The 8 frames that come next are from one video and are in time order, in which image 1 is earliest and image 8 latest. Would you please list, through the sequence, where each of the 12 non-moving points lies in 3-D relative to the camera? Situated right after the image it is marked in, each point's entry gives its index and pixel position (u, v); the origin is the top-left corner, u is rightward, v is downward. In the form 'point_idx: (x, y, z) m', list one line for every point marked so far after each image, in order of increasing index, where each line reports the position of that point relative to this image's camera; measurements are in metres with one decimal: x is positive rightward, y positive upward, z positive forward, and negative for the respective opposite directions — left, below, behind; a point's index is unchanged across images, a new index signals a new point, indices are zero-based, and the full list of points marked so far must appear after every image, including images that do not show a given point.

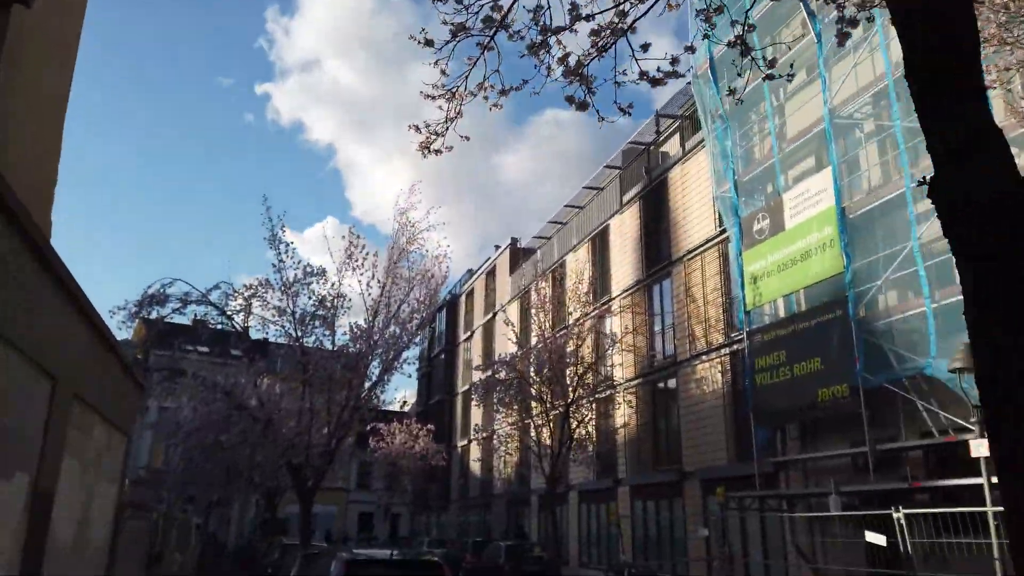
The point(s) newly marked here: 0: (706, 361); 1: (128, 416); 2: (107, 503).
0: (+4.7, -1.8, +19.1) m
1: (-4.6, -1.5, +9.4) m
2: (-4.5, -2.4, +8.7) m
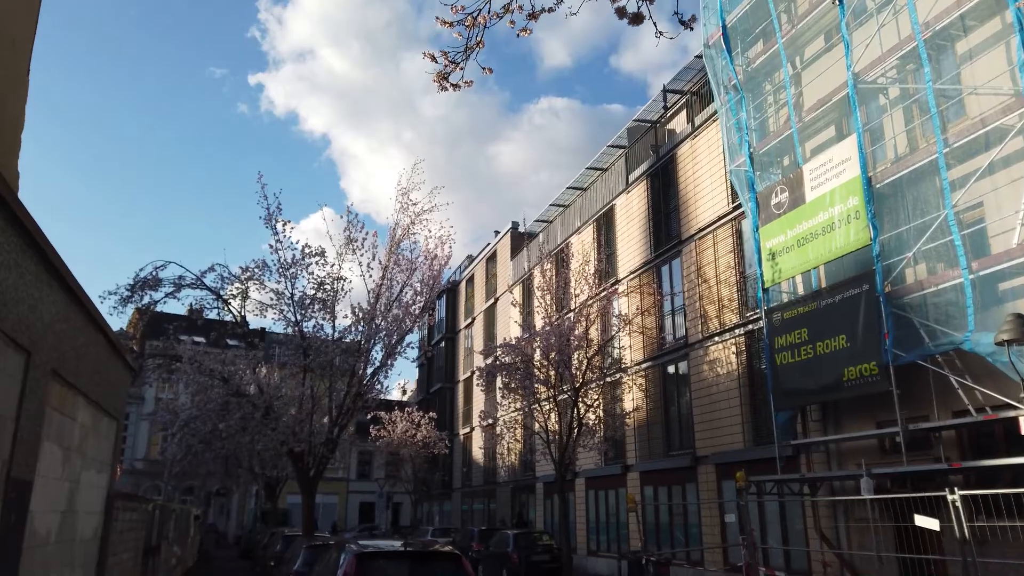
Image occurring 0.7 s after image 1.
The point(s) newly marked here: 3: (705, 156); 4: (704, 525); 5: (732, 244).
0: (+4.9, -1.3, +18.5) m
1: (-4.4, -1.3, +8.8) m
2: (-4.2, -2.1, +8.1) m
3: (+4.8, +3.3, +19.9) m
4: (+4.5, -5.5, +18.4) m
5: (+5.1, +1.0, +18.4) m
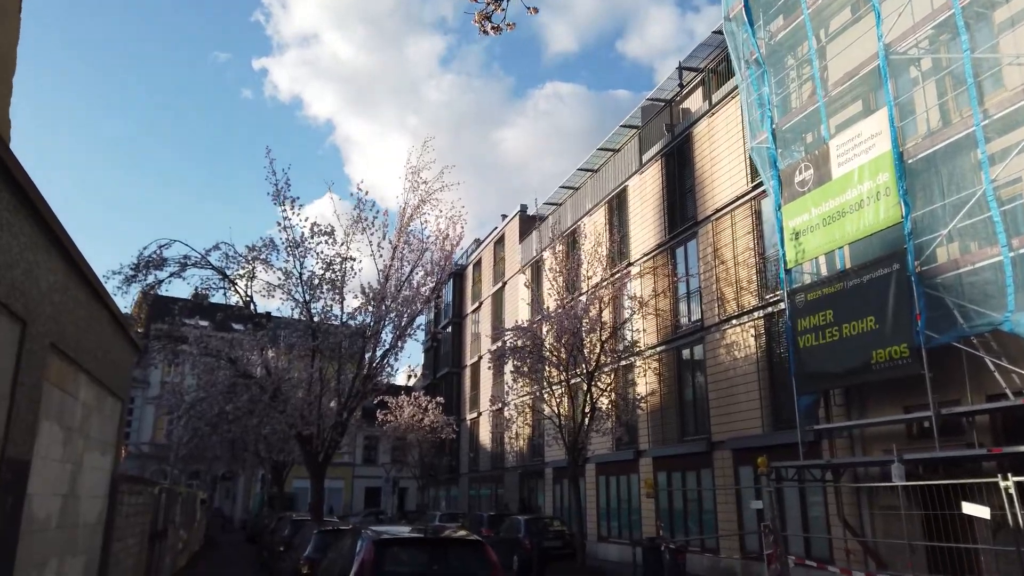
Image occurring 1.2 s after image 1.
0: (+5.1, -0.9, +18.1) m
1: (-4.2, -1.0, +8.4) m
2: (-4.0, -1.8, +7.7) m
3: (+5.2, +3.8, +19.4) m
4: (+4.7, -5.1, +18.0) m
5: (+5.4, +1.4, +17.9) m
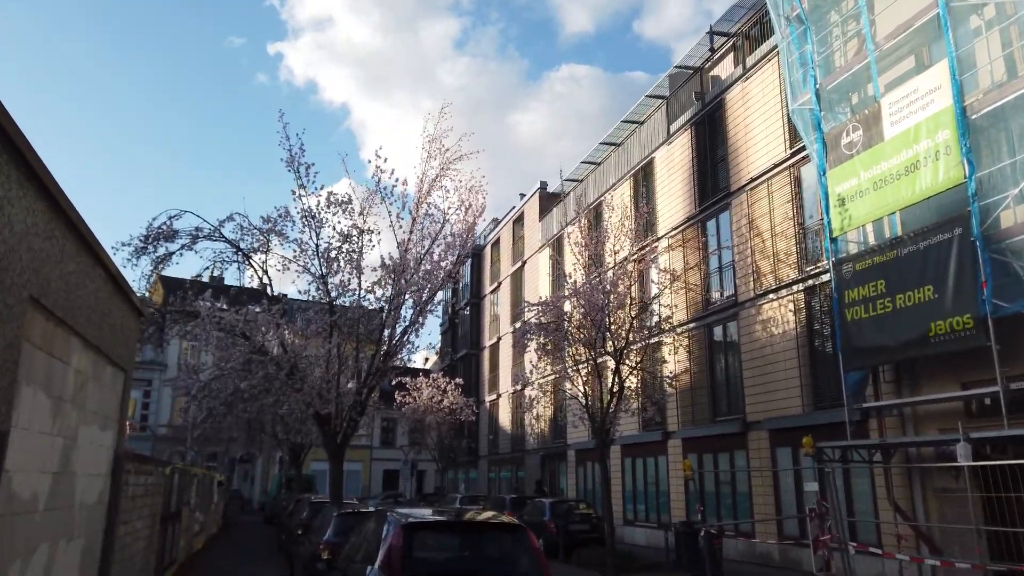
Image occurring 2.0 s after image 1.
0: (+5.7, -0.3, +17.2) m
1: (-3.8, -0.6, +7.7) m
2: (-3.7, -1.5, +7.0) m
3: (+5.7, +4.4, +18.4) m
4: (+5.3, -4.5, +17.2) m
5: (+5.9, +2.0, +16.9) m
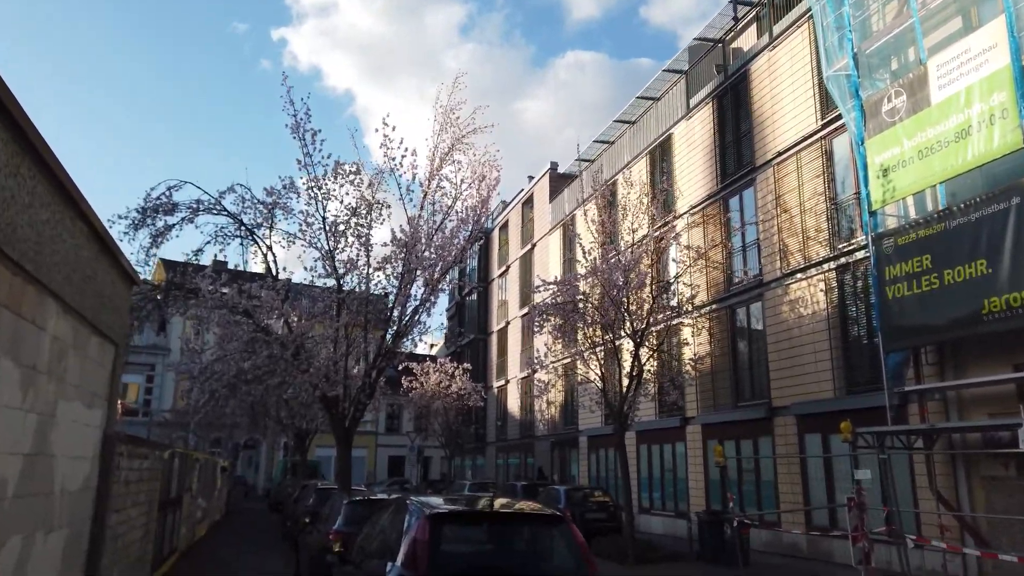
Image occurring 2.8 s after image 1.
0: (+6.0, +0.2, +16.4) m
1: (-3.5, -0.3, +6.9) m
2: (-3.4, -1.1, +6.2) m
3: (+6.1, +4.8, +17.5) m
4: (+5.6, -4.0, +16.5) m
5: (+6.3, +2.5, +16.1) m
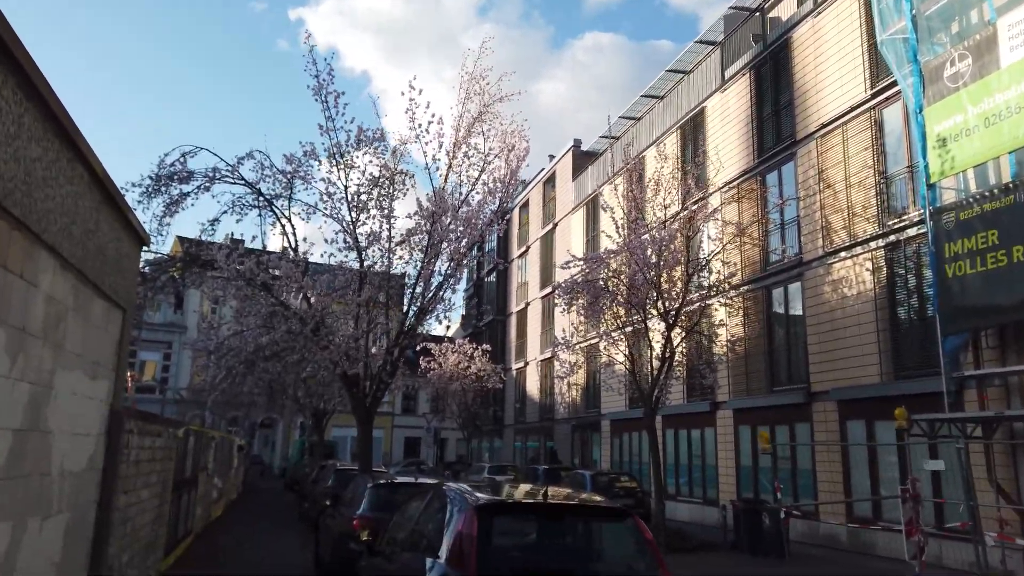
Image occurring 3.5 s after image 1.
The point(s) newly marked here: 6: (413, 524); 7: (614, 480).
0: (+6.6, +0.6, +15.6) m
1: (-3.1, 0.0, +6.3) m
2: (-3.0, -0.8, +5.6) m
3: (+6.7, +5.3, +16.6) m
4: (+6.1, -3.6, +15.7) m
5: (+6.9, +2.9, +15.2) m
6: (-0.8, -1.9, +6.4) m
7: (+2.4, -4.5, +18.4) m
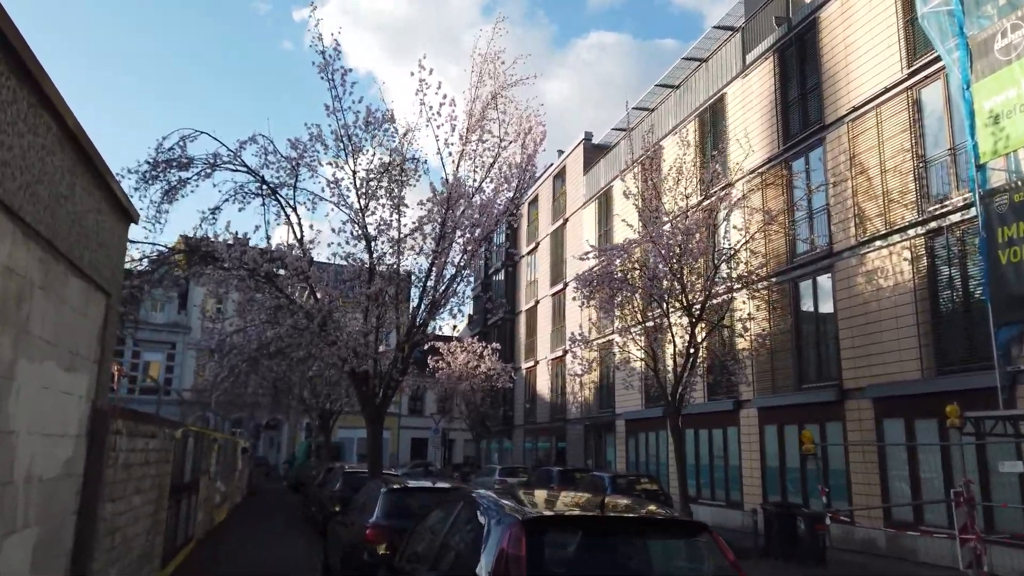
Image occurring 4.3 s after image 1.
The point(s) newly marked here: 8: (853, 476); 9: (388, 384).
0: (+6.9, +0.7, +14.7) m
1: (-2.9, +0.2, +5.5) m
2: (-2.8, -0.7, +4.8) m
3: (+7.0, +5.4, +15.8) m
4: (+6.5, -3.4, +14.9) m
5: (+7.2, +3.0, +14.4) m
6: (-0.5, -1.7, +5.6) m
7: (+2.7, -4.3, +17.6) m
8: (+6.5, -3.5, +15.0) m
9: (-2.3, -1.8, +15.0) m
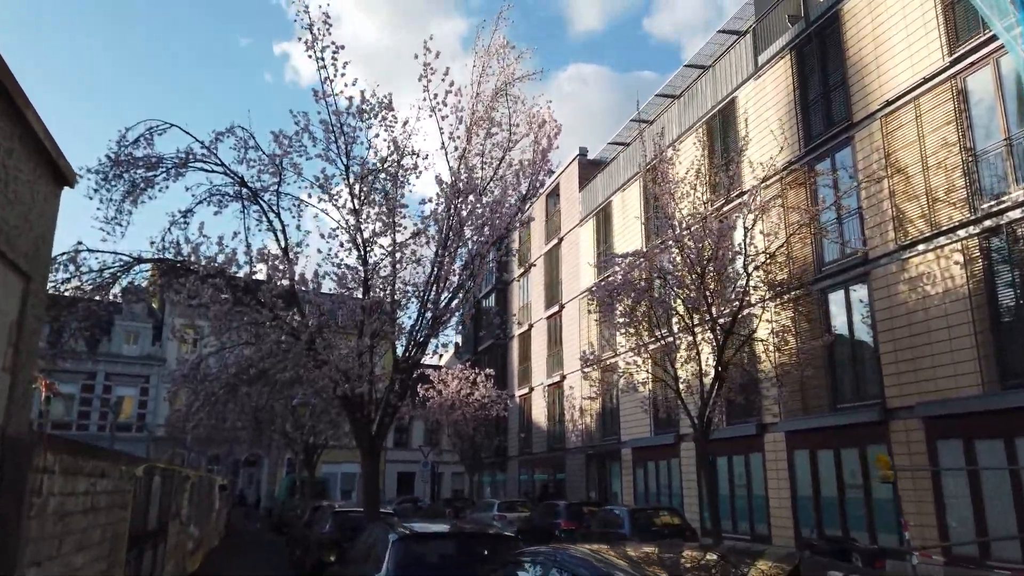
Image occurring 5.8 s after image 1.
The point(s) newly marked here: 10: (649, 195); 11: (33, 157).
0: (+7.1, +0.6, +13.4) m
1: (-2.5, +0.3, +4.0) m
2: (-2.3, -0.6, +3.2) m
3: (+7.1, +5.3, +14.6) m
4: (+6.7, -3.6, +13.4) m
5: (+7.3, +2.9, +13.1) m
6: (-0.1, -1.6, +4.0) m
7: (+2.9, -4.6, +16.0) m
8: (+6.7, -3.7, +13.5) m
9: (-2.2, -2.1, +13.4) m
10: (+3.0, +2.0, +16.9) m
11: (-2.5, +0.7, +4.3) m
